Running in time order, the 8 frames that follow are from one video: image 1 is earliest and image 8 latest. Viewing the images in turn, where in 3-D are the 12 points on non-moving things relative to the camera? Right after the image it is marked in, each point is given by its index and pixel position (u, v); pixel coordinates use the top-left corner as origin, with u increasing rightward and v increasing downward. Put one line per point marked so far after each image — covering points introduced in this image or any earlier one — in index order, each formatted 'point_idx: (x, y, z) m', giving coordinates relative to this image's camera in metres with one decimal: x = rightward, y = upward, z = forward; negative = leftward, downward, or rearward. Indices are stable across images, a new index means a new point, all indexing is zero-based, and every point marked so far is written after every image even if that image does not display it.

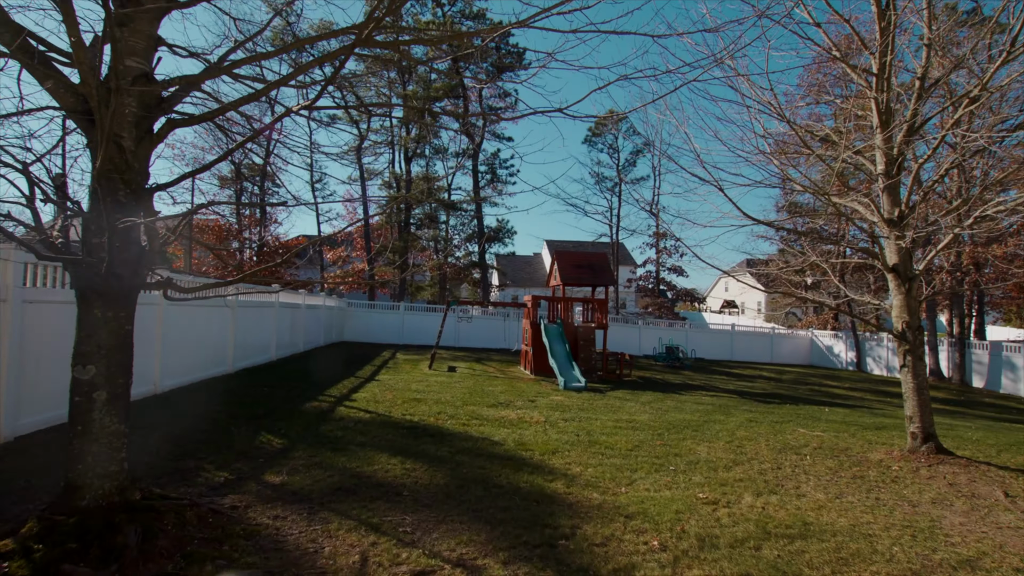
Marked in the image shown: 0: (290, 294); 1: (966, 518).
0: (-6.9, -0.2, +14.8) m
1: (+4.5, -2.3, +4.7) m
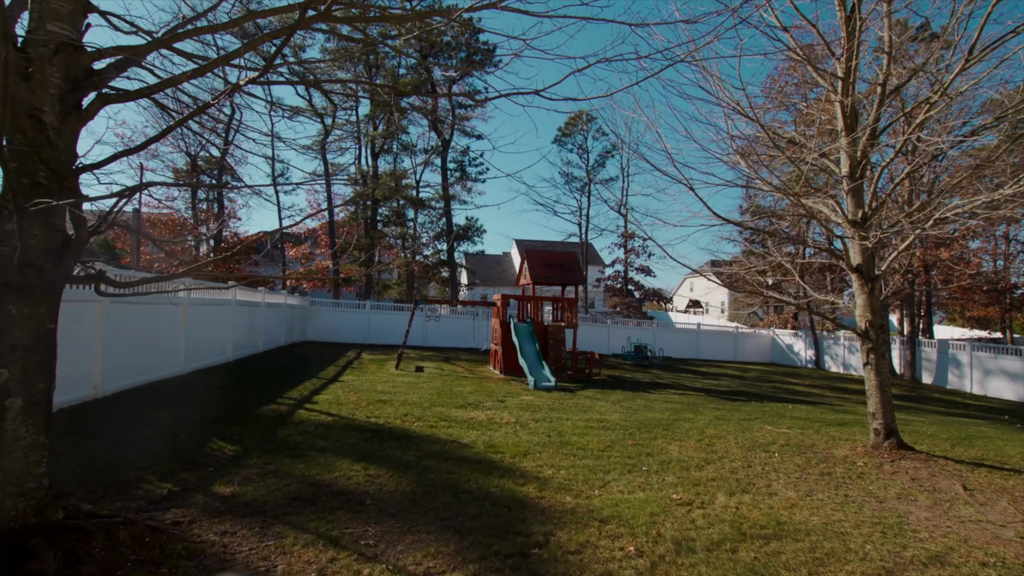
0: (-7.8, -0.1, +14.1) m
1: (+4.2, -2.2, +4.8) m
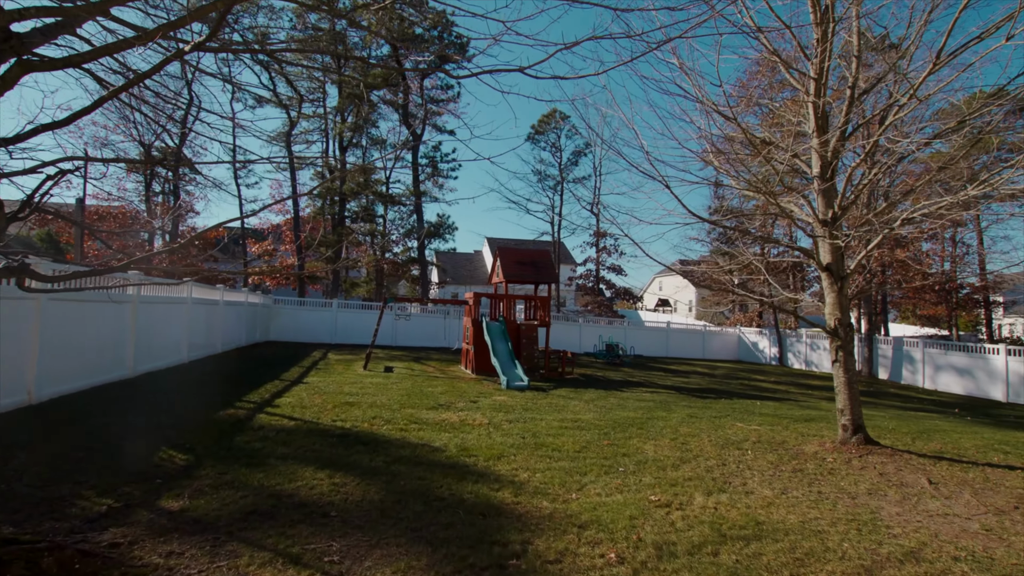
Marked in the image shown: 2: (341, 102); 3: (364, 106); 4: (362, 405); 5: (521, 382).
0: (-8.6, -0.1, +13.4) m
1: (+4.0, -2.2, +4.9) m
2: (-2.0, +2.2, +5.6) m
3: (-1.7, +2.0, +5.3) m
4: (-2.8, -2.2, +8.9) m
5: (+0.3, -2.6, +13.0) m
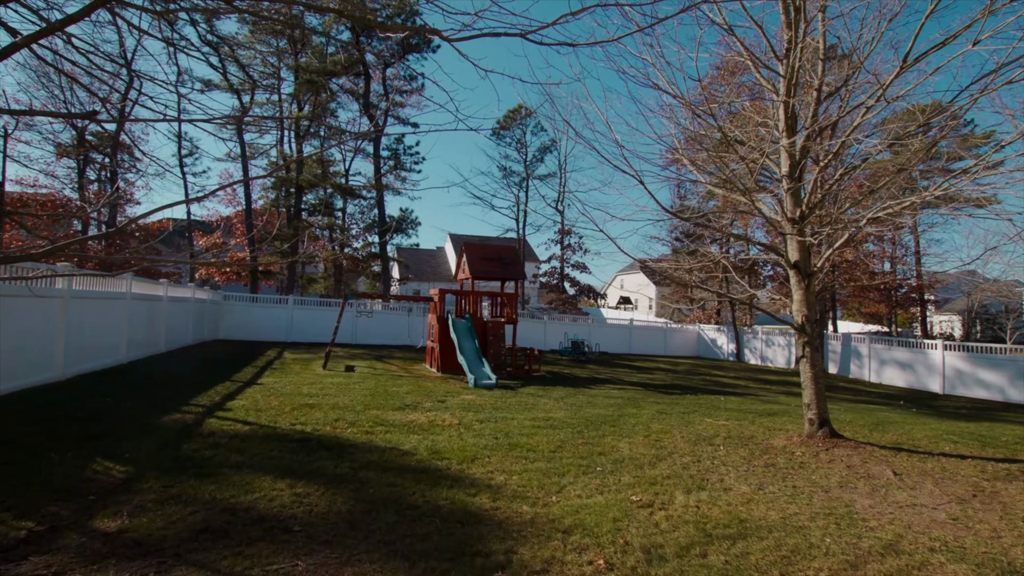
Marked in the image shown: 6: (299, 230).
0: (-9.5, +0.1, +12.4) m
1: (+3.7, -2.2, +4.9) m
2: (-2.2, +2.2, +5.1) m
3: (-1.9, +2.1, +4.9) m
4: (-3.3, -2.1, +8.4) m
5: (-0.6, -2.5, +12.8) m
6: (-8.2, +2.2, +18.3) m
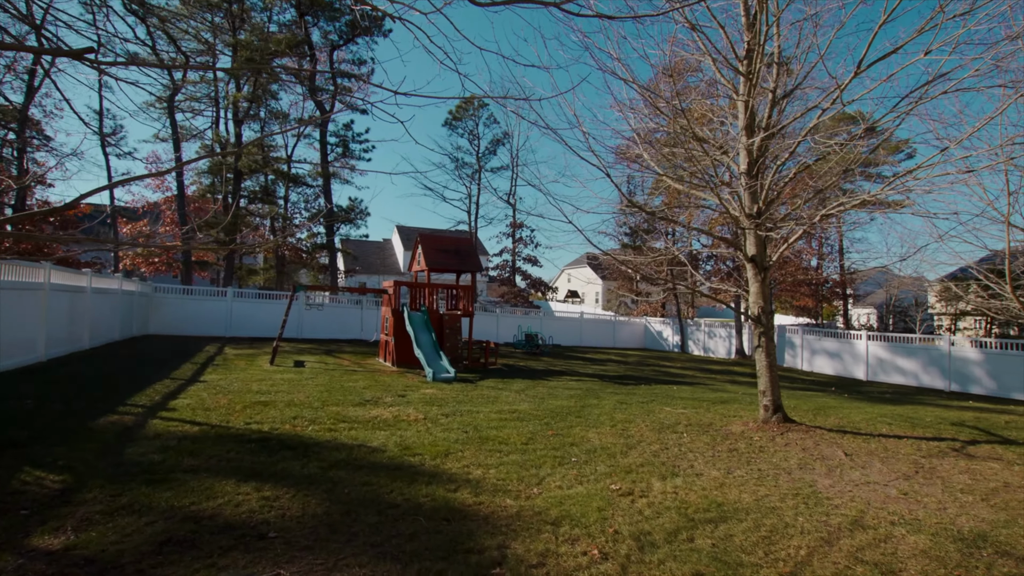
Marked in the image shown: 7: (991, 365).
0: (-10.5, +0.3, +11.2) m
1: (+3.5, -2.1, +5.3) m
2: (-2.4, +2.4, +4.7) m
3: (-2.1, +2.2, +4.6) m
4: (-3.9, -1.9, +7.9) m
5: (-1.7, -2.3, +12.6) m
6: (-9.8, +2.5, +17.2) m
7: (+13.6, -2.2, +13.4) m
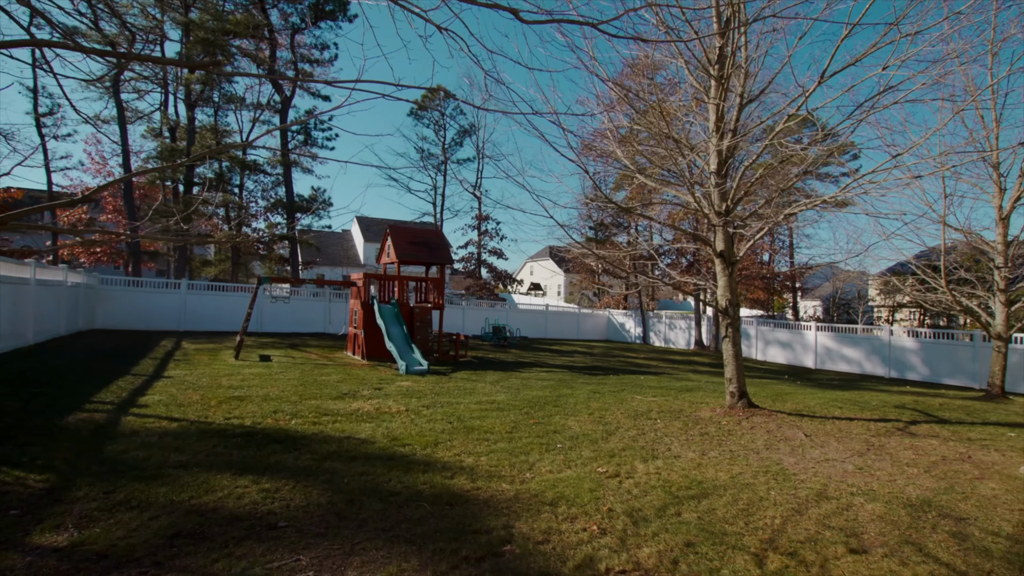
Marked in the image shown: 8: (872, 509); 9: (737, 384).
0: (-11.0, +0.5, +10.5) m
1: (+3.4, -2.0, +5.7) m
2: (-2.5, +2.4, +4.6) m
3: (-2.1, +2.3, +4.5) m
4: (-4.2, -1.8, +7.8) m
5: (-2.4, -2.1, +12.6) m
6: (-10.8, +2.8, +16.5) m
7: (+12.8, -2.0, +14.7) m
8: (+3.2, -1.9, +4.2) m
9: (+3.8, -1.6, +8.1) m
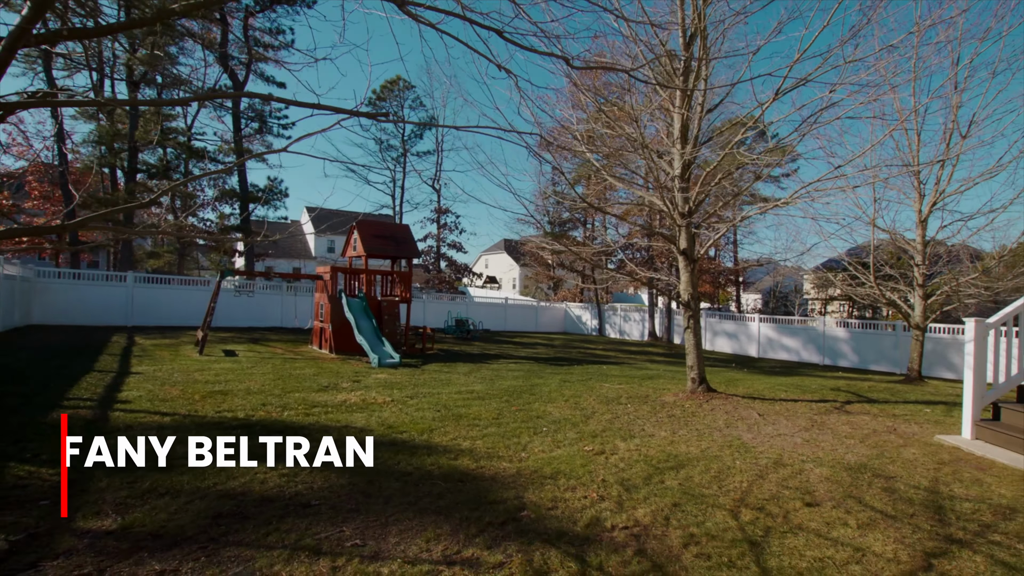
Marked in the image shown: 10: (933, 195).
0: (-11.6, +0.6, +9.8) m
1: (+3.3, -2.0, +6.5) m
2: (-2.5, +2.5, +4.8) m
3: (-2.1, +2.3, +4.7) m
4: (-4.5, -1.7, +7.8) m
5: (-3.2, -1.9, +12.8) m
6: (-11.9, +3.0, +15.7) m
7: (+11.7, -1.8, +16.3) m
8: (+3.2, -1.9, +4.9) m
9: (+3.4, -1.5, +8.8) m
10: (+10.5, +2.3, +11.8) m
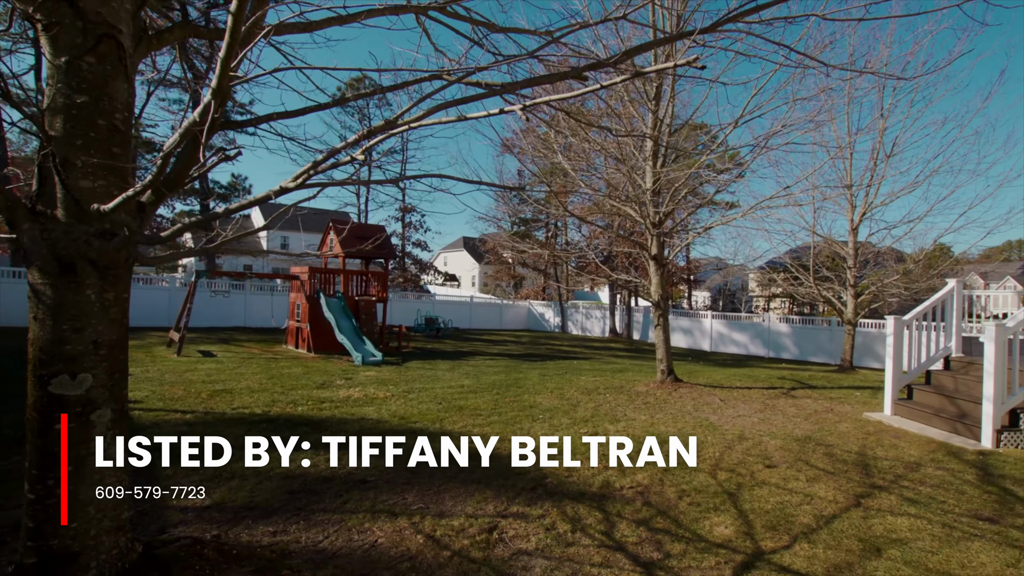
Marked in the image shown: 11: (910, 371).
0: (-11.8, +0.6, +9.4) m
1: (+3.2, -2.0, +7.6) m
2: (-2.3, +2.4, +5.3) m
3: (-1.9, +2.3, +5.2) m
4: (-4.6, -1.8, +8.1) m
5: (-3.8, -1.9, +13.2) m
6: (-12.7, +3.0, +15.3) m
7: (+10.8, -1.8, +18.1) m
8: (+3.3, -2.0, +6.0) m
9: (+3.2, -1.6, +9.9) m
10: (+9.9, +2.3, +13.5) m
11: (+6.2, -1.3, +7.4) m
